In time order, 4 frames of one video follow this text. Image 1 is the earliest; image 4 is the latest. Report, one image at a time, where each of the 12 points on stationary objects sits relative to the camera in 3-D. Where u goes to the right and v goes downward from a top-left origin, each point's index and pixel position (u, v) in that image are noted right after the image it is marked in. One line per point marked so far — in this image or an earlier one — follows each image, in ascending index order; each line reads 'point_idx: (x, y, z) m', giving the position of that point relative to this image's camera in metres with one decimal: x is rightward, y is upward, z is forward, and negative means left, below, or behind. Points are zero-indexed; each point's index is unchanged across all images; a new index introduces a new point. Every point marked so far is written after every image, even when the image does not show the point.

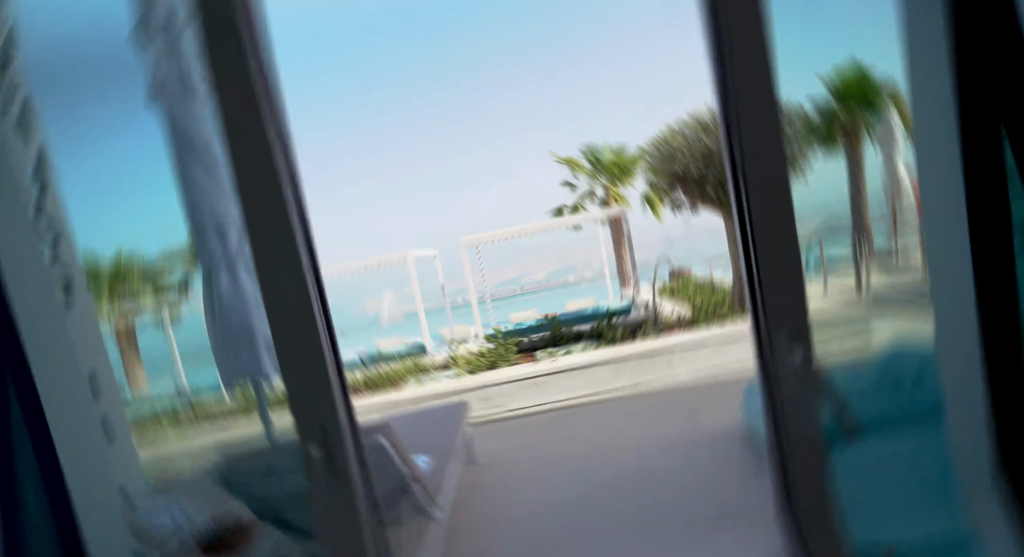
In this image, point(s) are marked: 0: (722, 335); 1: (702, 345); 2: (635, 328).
0: (+2.1, -0.6, +5.4) m
1: (+1.9, -0.7, +5.4) m
2: (+1.6, -0.7, +6.9) m
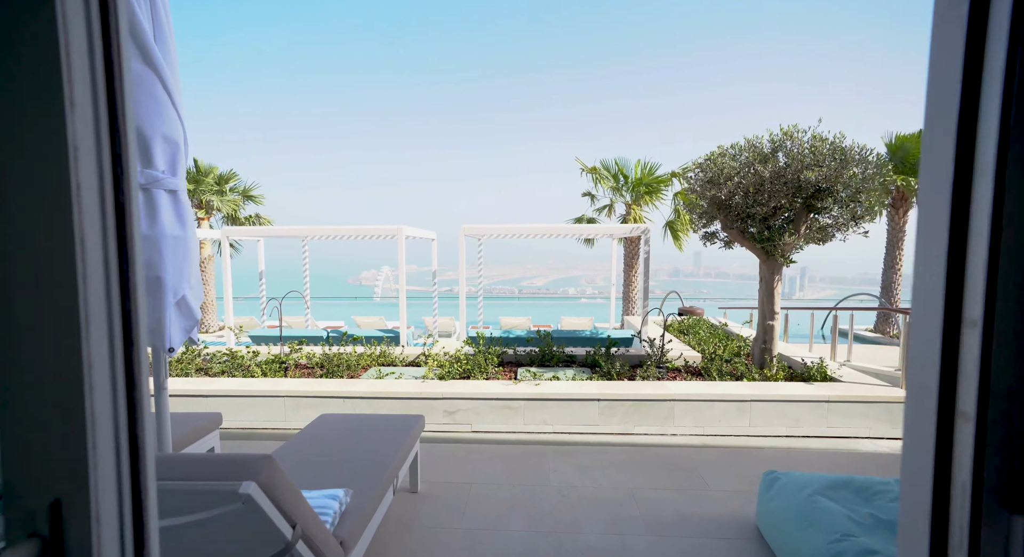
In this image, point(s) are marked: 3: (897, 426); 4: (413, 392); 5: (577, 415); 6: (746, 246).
0: (+1.9, -1.0, +4.7) m
1: (+1.7, -1.1, +4.7) m
2: (+1.4, -1.0, +6.1) m
3: (+3.3, -1.3, +4.6) m
4: (-0.9, -1.0, +4.8) m
5: (+0.6, -1.2, +4.8) m
6: (+2.3, +0.3, +5.4) m
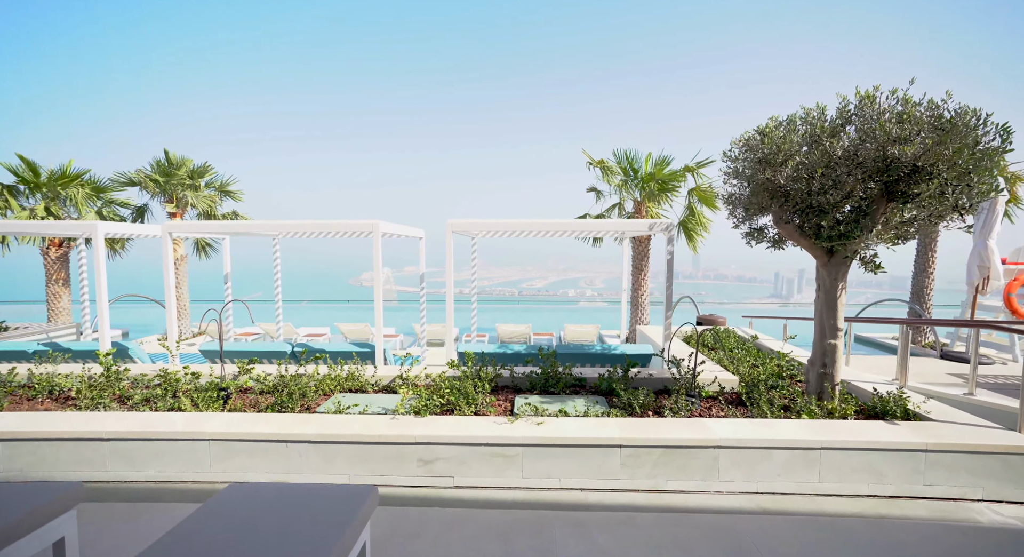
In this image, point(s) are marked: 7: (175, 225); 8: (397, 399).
0: (+1.9, -1.1, +3.5) m
1: (+1.7, -1.1, +3.6) m
2: (+1.3, -1.0, +5.0) m
3: (+3.3, -1.3, +3.5) m
4: (-0.9, -1.1, +3.7) m
5: (+0.5, -1.3, +3.7) m
6: (+2.3, +0.3, +4.3) m
7: (-4.3, +0.7, +6.8) m
8: (-1.0, -1.0, +4.6) m
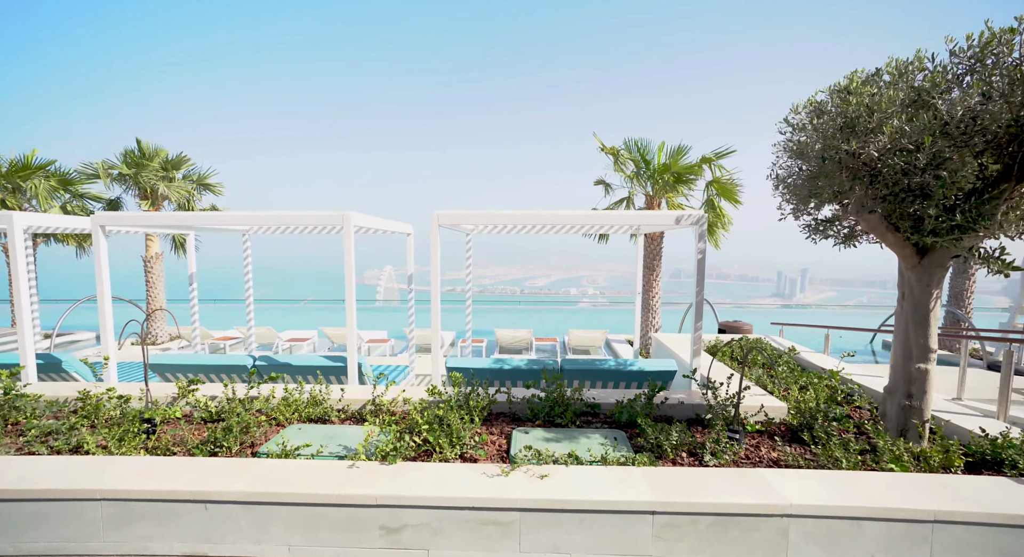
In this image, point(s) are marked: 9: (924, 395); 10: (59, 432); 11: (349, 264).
0: (+1.9, -1.1, +2.6) m
1: (+1.7, -1.2, +2.6) m
2: (+1.3, -1.1, +4.0) m
3: (+3.2, -1.4, +2.5) m
4: (-1.0, -1.1, +2.7) m
5: (+0.5, -1.3, +2.7) m
6: (+2.3, +0.2, +3.3) m
7: (-4.3, +0.7, +5.8) m
8: (-1.0, -1.0, +3.6) m
9: (+2.6, -0.7, +3.4) m
10: (-3.1, -1.0, +3.7) m
11: (-1.5, +0.2, +5.1) m
